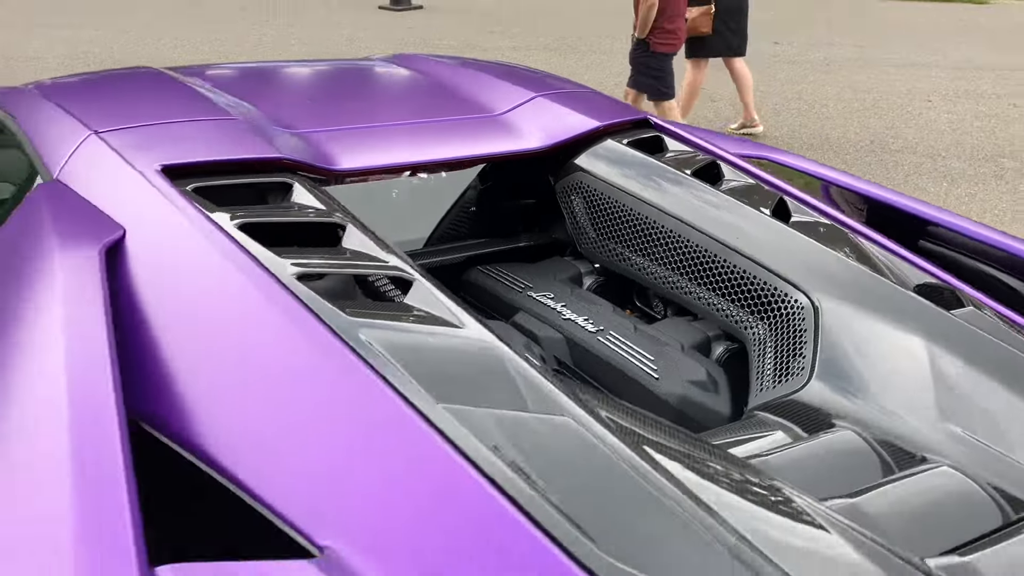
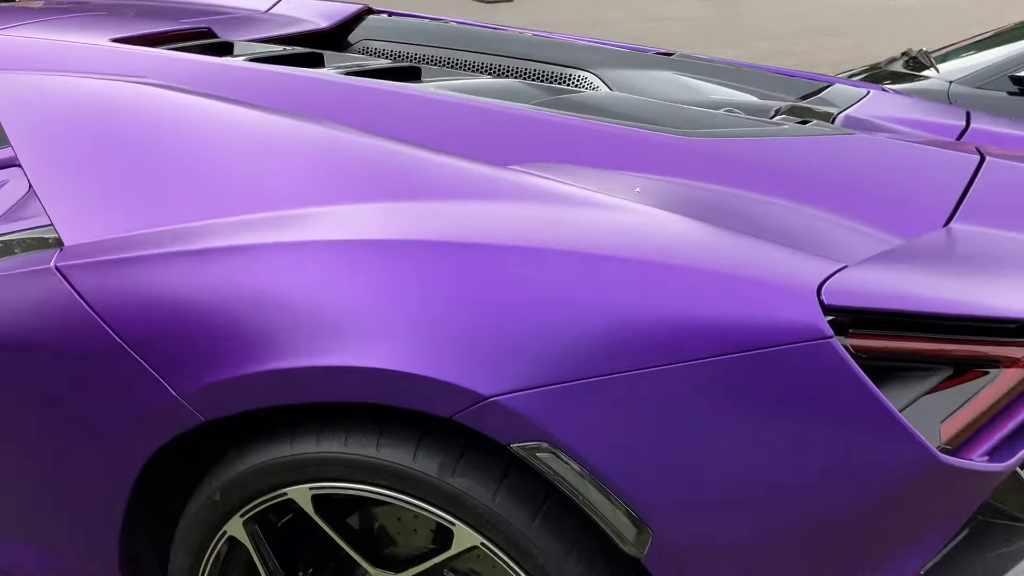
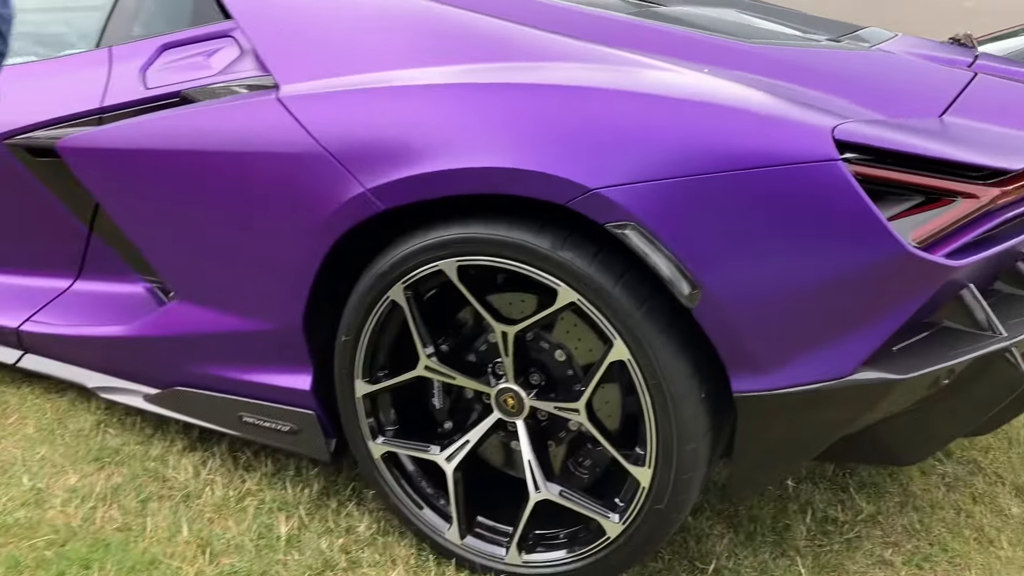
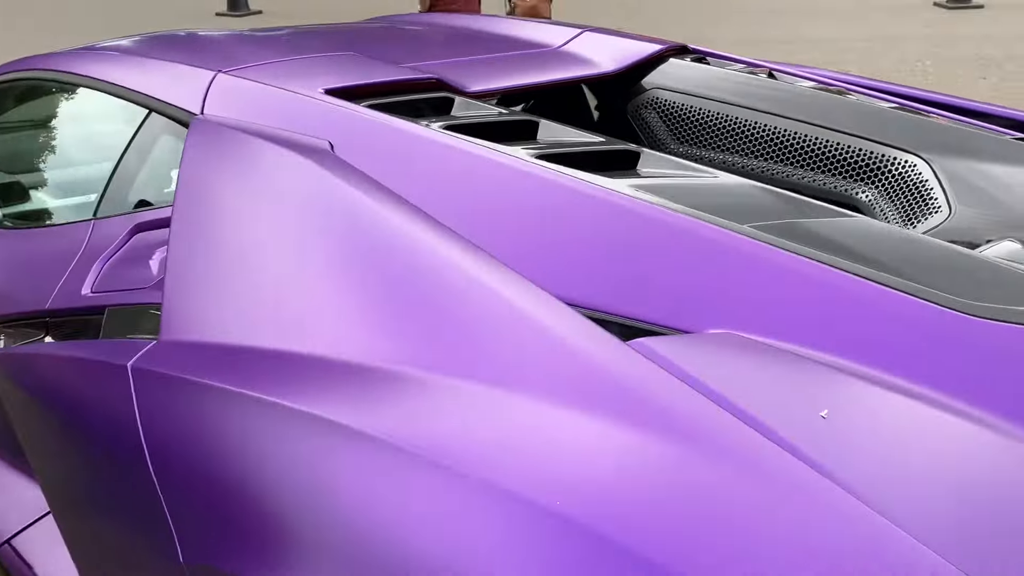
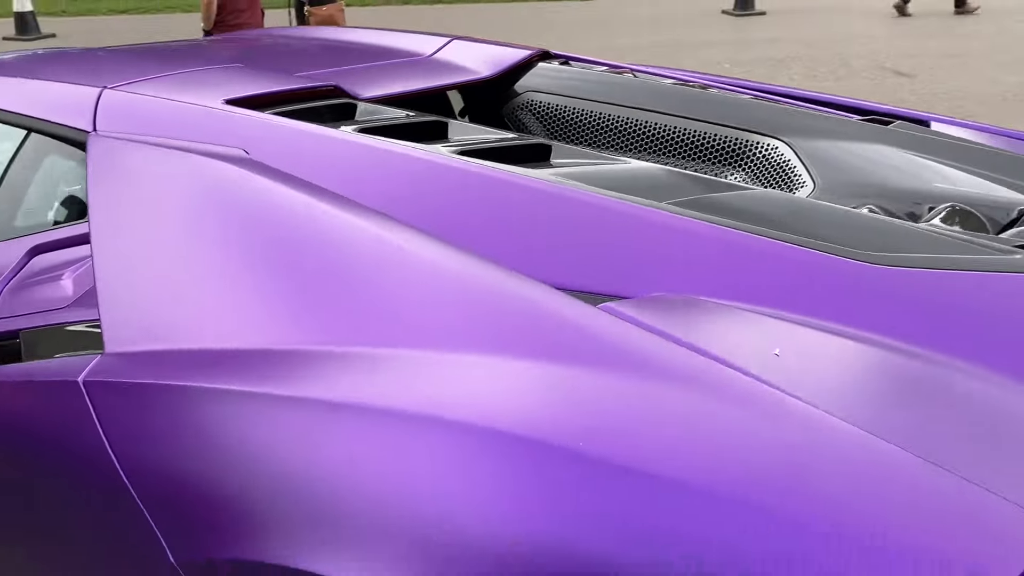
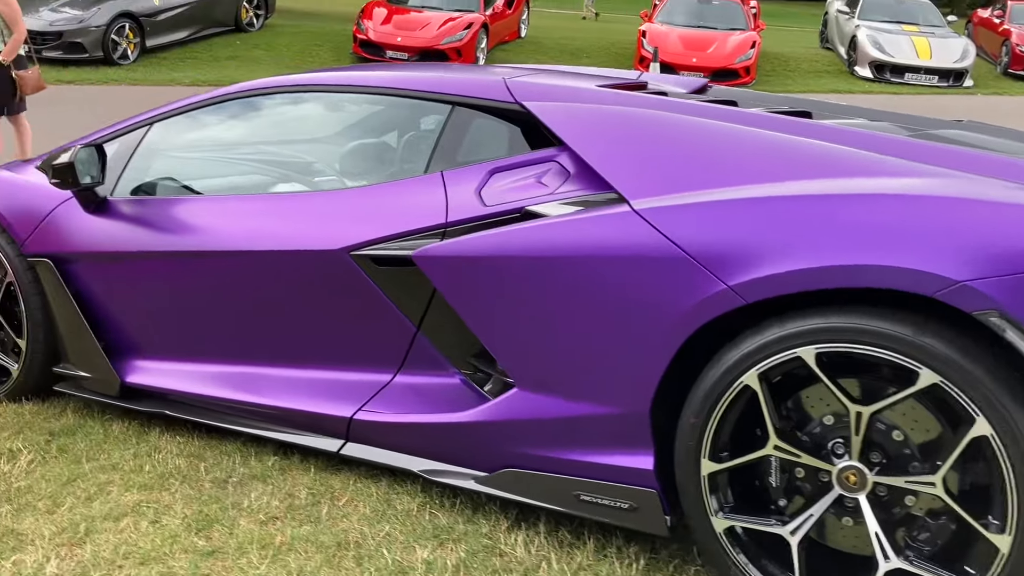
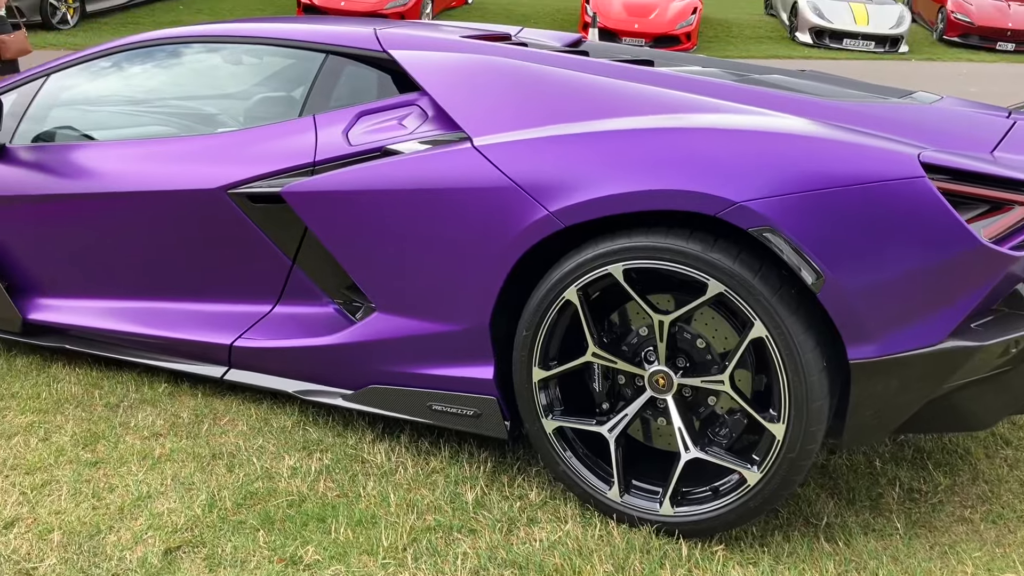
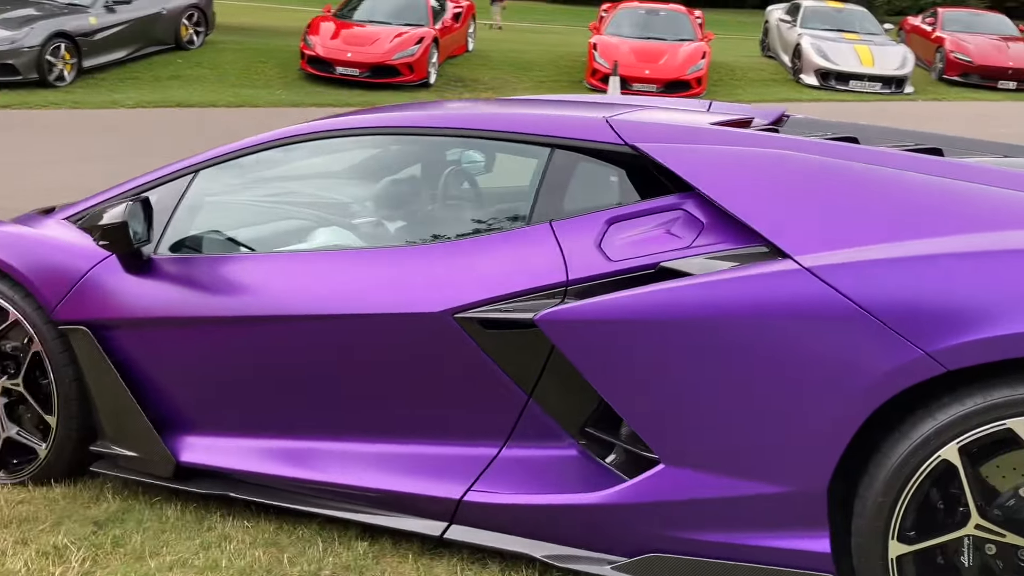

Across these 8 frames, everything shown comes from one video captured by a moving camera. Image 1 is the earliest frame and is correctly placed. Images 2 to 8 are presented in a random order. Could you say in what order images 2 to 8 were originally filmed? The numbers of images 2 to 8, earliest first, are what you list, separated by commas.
4, 5, 2, 3, 7, 6, 8
